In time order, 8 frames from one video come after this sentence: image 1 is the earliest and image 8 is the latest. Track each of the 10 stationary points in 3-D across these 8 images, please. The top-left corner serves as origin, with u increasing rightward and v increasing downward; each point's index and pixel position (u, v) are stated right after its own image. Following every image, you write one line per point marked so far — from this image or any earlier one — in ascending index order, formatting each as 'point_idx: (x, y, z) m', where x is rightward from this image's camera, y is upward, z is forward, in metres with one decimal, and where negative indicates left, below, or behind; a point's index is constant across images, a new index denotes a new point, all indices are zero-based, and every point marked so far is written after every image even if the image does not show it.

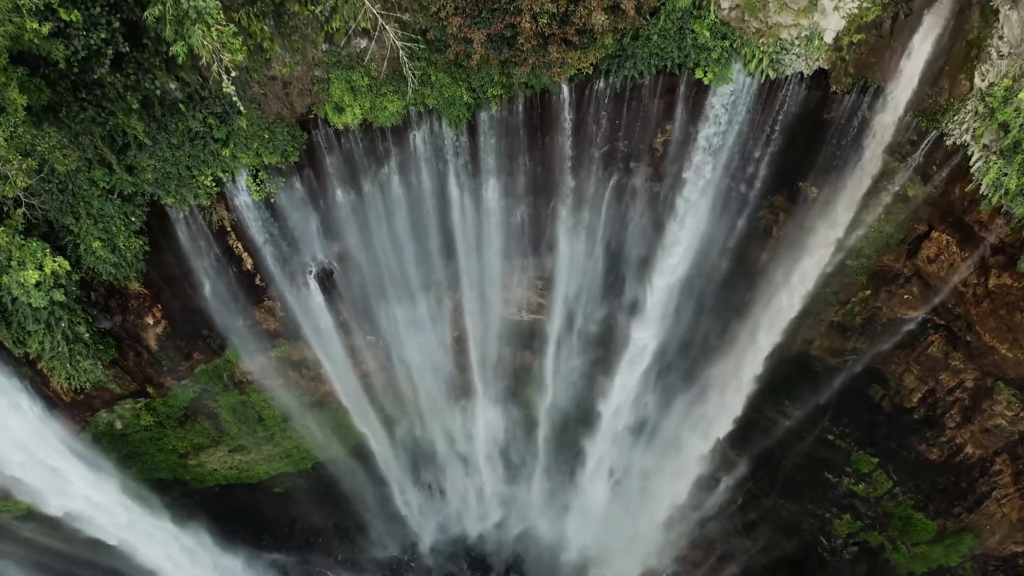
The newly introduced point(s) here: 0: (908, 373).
0: (+6.4, -1.5, +10.5) m
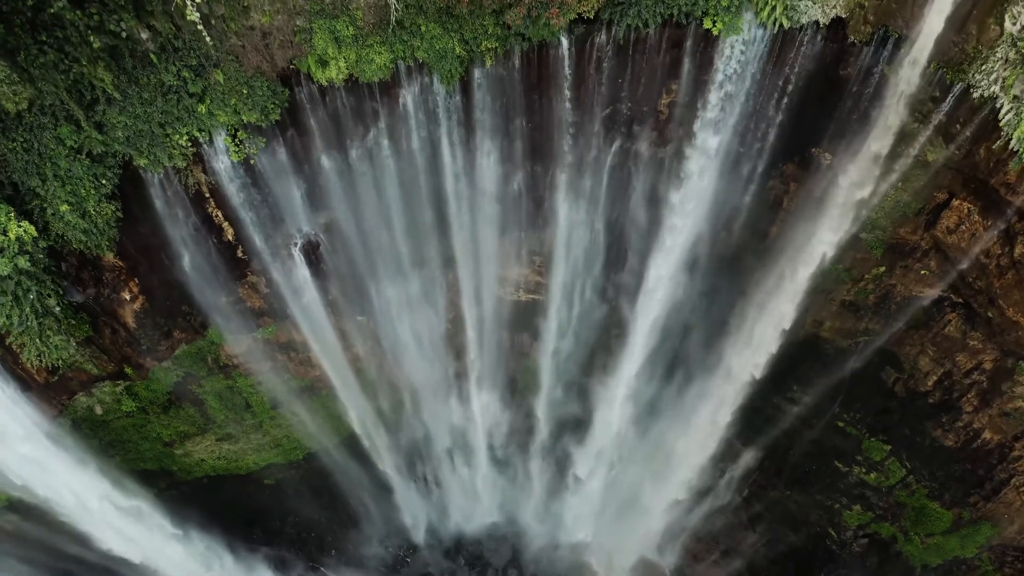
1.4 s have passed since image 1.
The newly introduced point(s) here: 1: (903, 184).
0: (+6.4, -1.1, +10.0) m
1: (+5.4, +1.4, +8.8) m
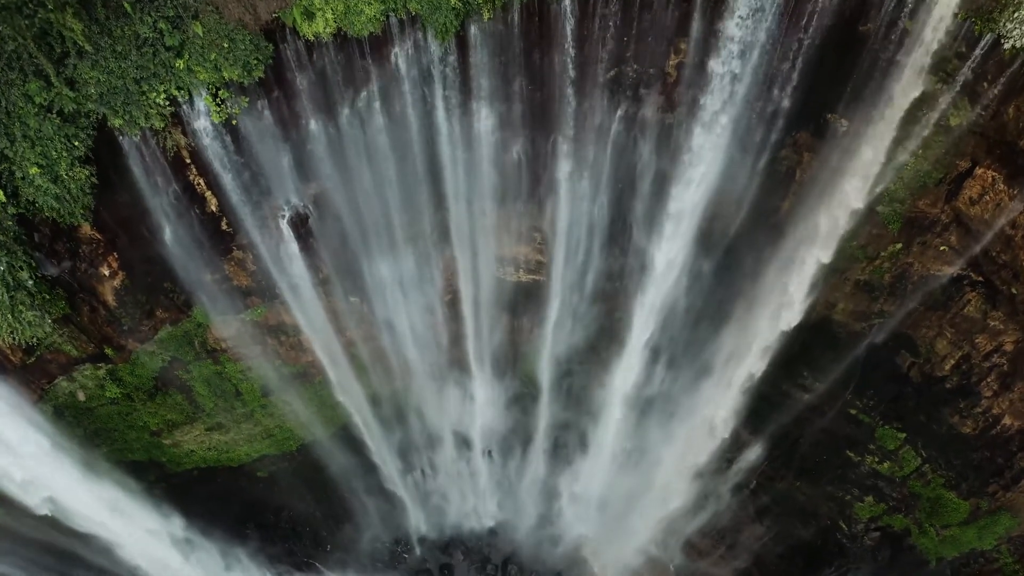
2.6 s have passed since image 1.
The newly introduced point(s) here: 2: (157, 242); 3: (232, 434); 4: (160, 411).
0: (+6.4, -0.8, +9.5) m
1: (+5.4, +1.8, +8.4) m
2: (-5.2, +0.7, +9.2) m
3: (-5.2, -2.7, +11.9) m
4: (-6.1, -2.1, +11.1) m
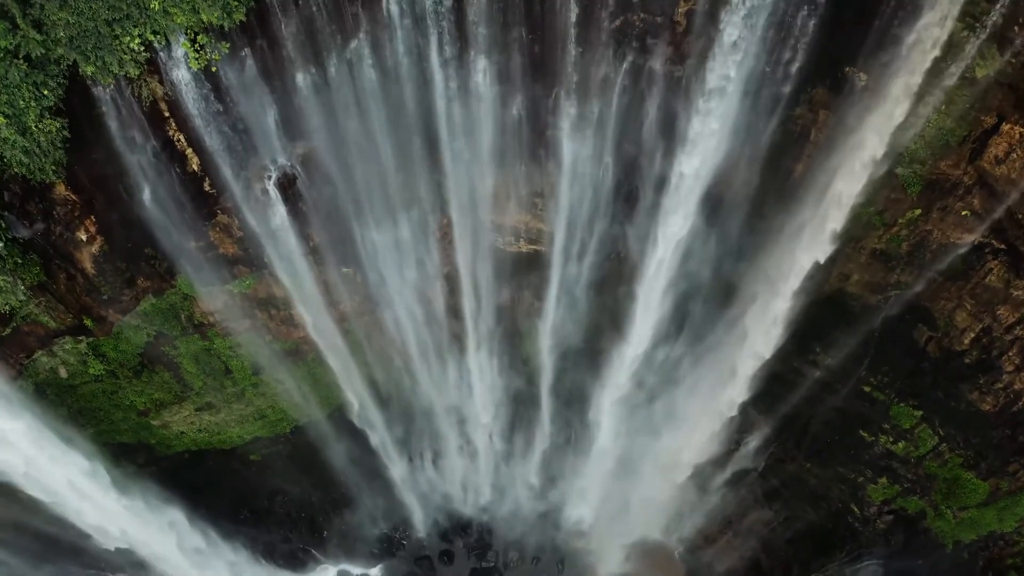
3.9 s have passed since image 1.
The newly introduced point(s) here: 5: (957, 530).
0: (+6.4, -0.3, +9.1) m
1: (+5.4, +2.2, +7.9) m
2: (-5.2, +1.2, +8.8) m
3: (-5.2, -2.3, +11.4) m
4: (-6.1, -1.7, +10.6) m
5: (+7.3, -4.0, +10.5) m
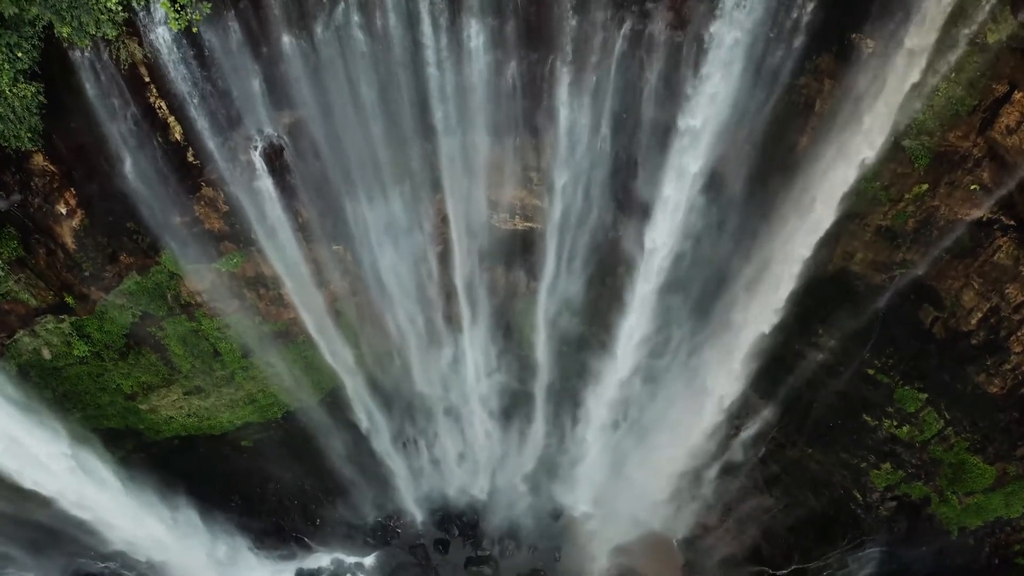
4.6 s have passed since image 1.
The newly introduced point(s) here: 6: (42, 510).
0: (+6.3, 0.0, +8.8) m
1: (+5.3, +2.5, +7.6) m
2: (-5.2, +1.5, +8.5) m
3: (-5.2, -1.9, +11.2) m
4: (-6.1, -1.4, +10.4) m
5: (+7.3, -3.7, +10.3) m
6: (-8.3, -4.0, +11.3) m
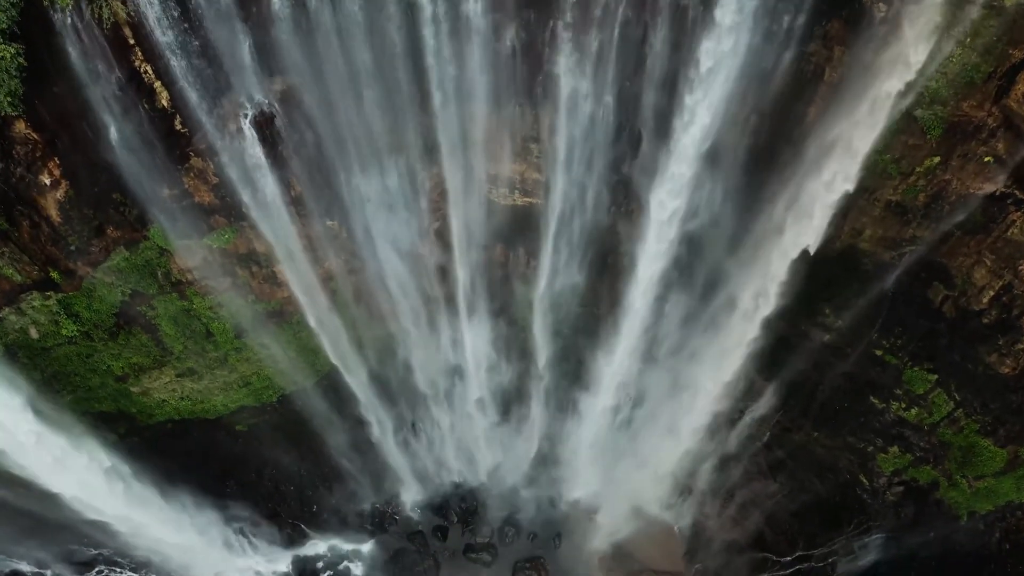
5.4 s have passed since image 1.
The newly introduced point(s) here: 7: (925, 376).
0: (+6.3, +0.3, +8.5) m
1: (+5.3, +2.9, +7.4) m
2: (-5.3, +1.8, +8.2) m
3: (-5.2, -1.6, +10.9) m
4: (-6.1, -1.0, +10.1) m
5: (+7.3, -3.3, +10.0) m
6: (-8.3, -3.6, +11.1) m
7: (+6.3, -1.3, +9.7) m
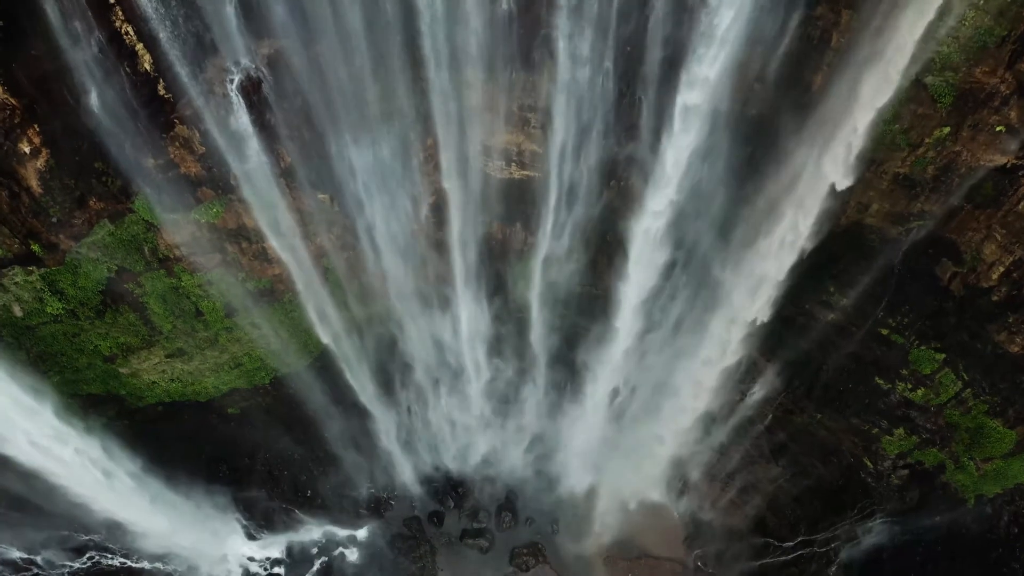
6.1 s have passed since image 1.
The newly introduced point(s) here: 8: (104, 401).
0: (+6.3, +0.7, +8.3) m
1: (+5.2, +3.2, +7.1) m
2: (-5.3, +2.1, +8.0) m
3: (-5.3, -1.3, +10.7) m
4: (-6.2, -0.7, +9.9) m
5: (+7.2, -3.0, +9.8) m
6: (-8.4, -3.3, +10.9) m
7: (+6.2, -1.0, +9.4) m
8: (-6.9, -1.9, +10.8) m
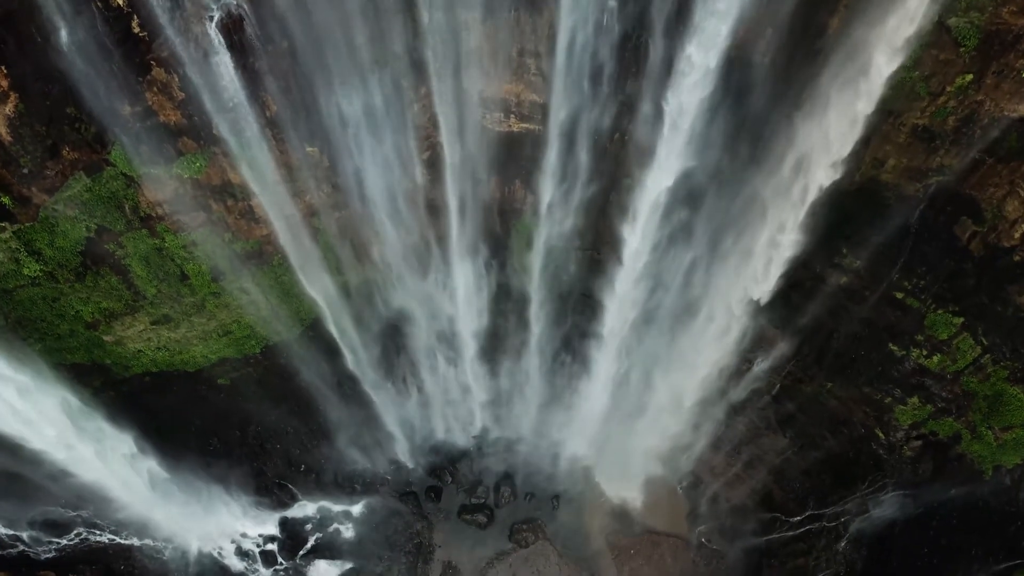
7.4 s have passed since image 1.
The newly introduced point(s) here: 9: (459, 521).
0: (+6.2, +1.2, +7.8) m
1: (+5.2, +3.7, +6.6) m
2: (-5.3, +2.7, +7.5) m
3: (-5.3, -0.7, +10.3) m
4: (-6.2, -0.1, +9.5) m
5: (+7.2, -2.4, +9.4) m
6: (-8.4, -2.7, +10.5) m
7: (+6.2, -0.4, +9.0) m
8: (-6.9, -1.3, +10.4) m
9: (-0.9, -4.2, +11.5) m
